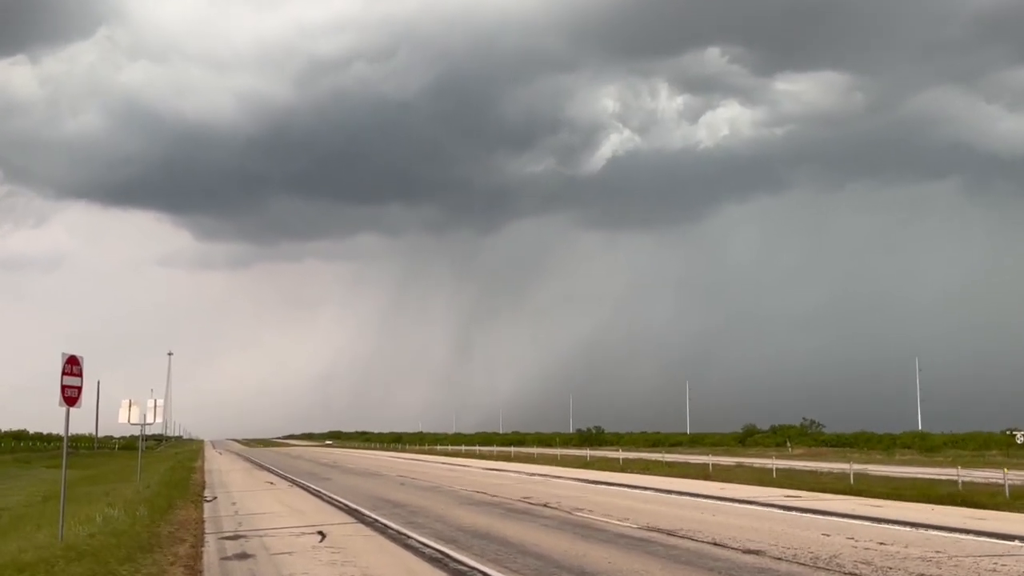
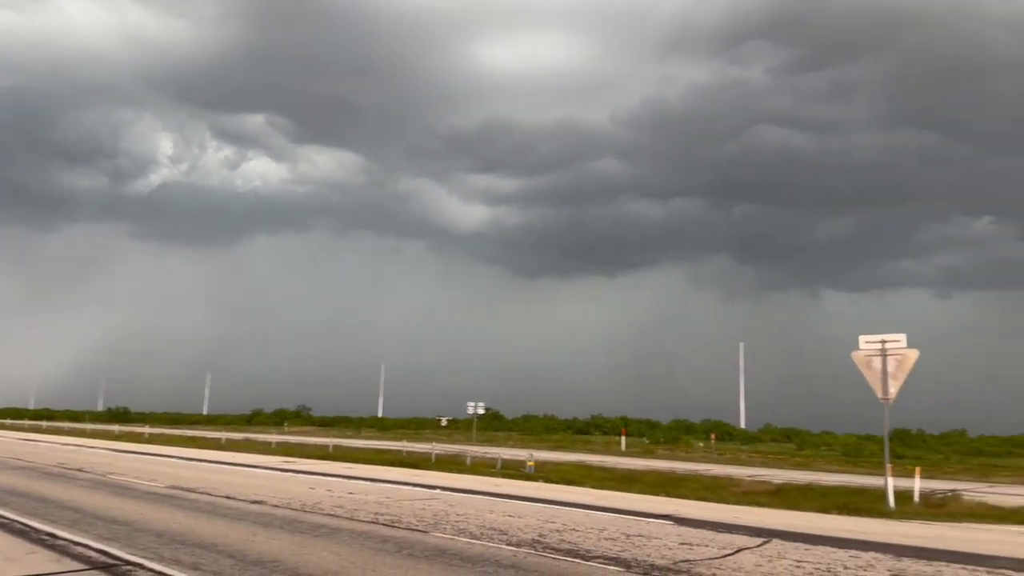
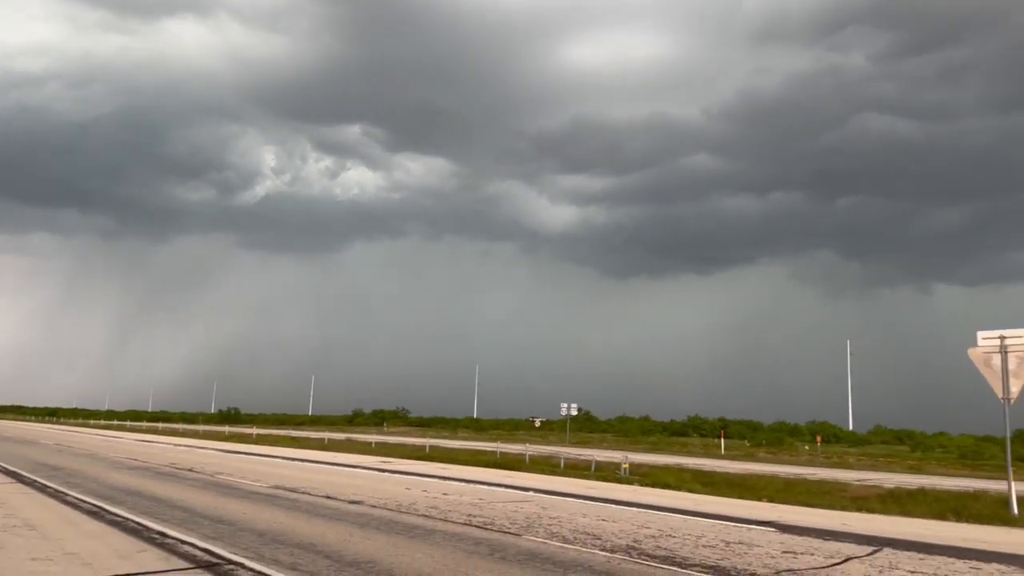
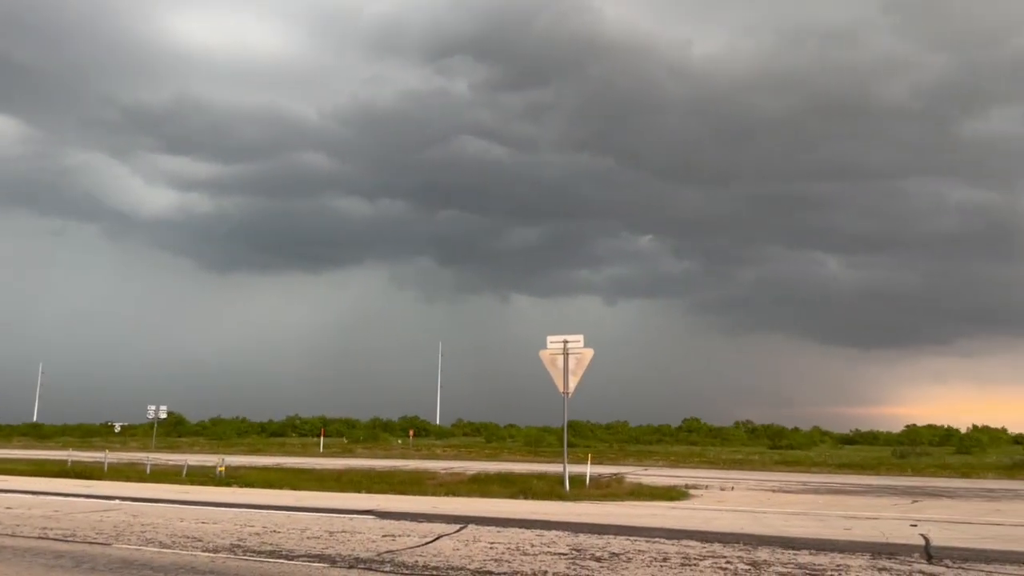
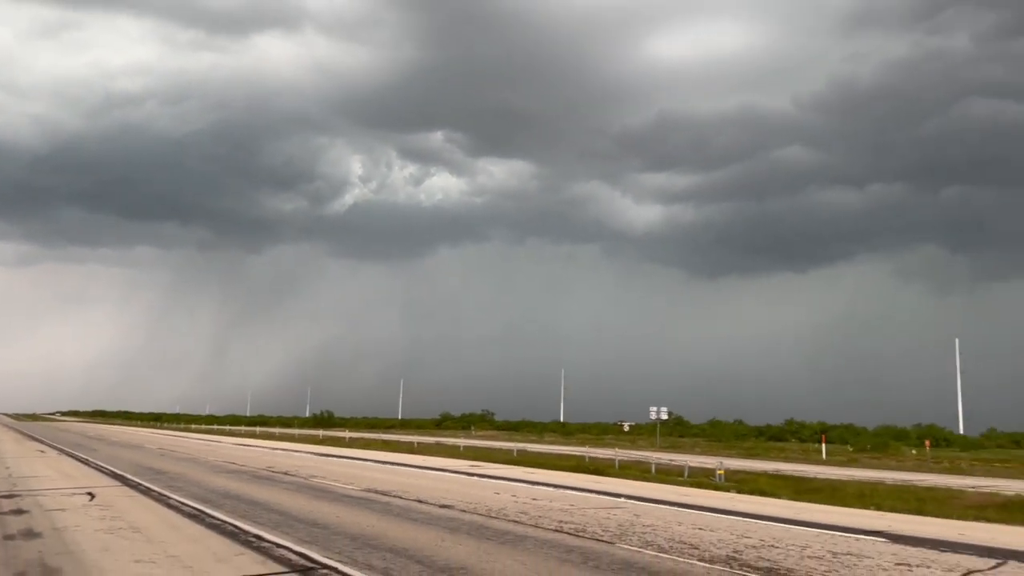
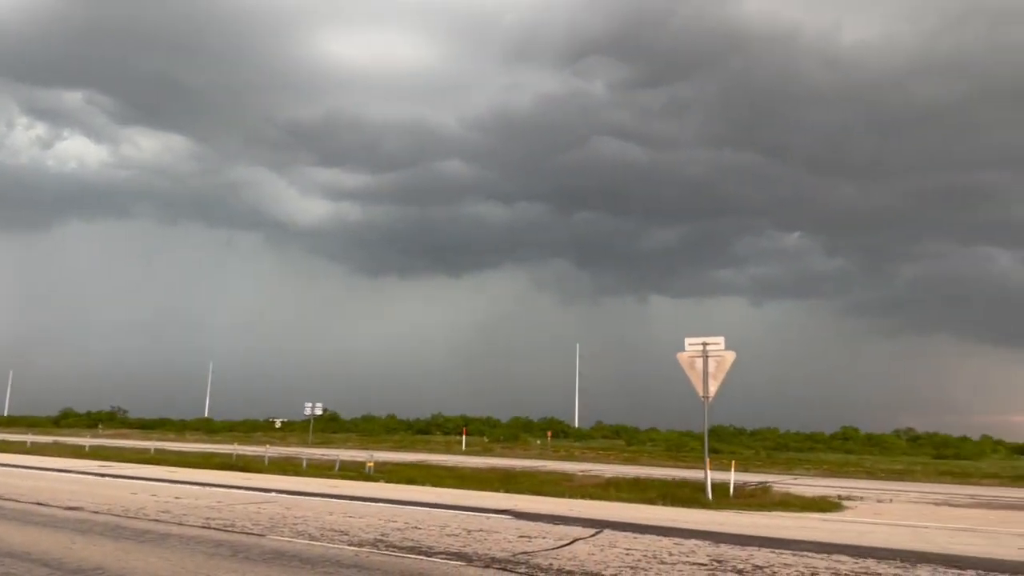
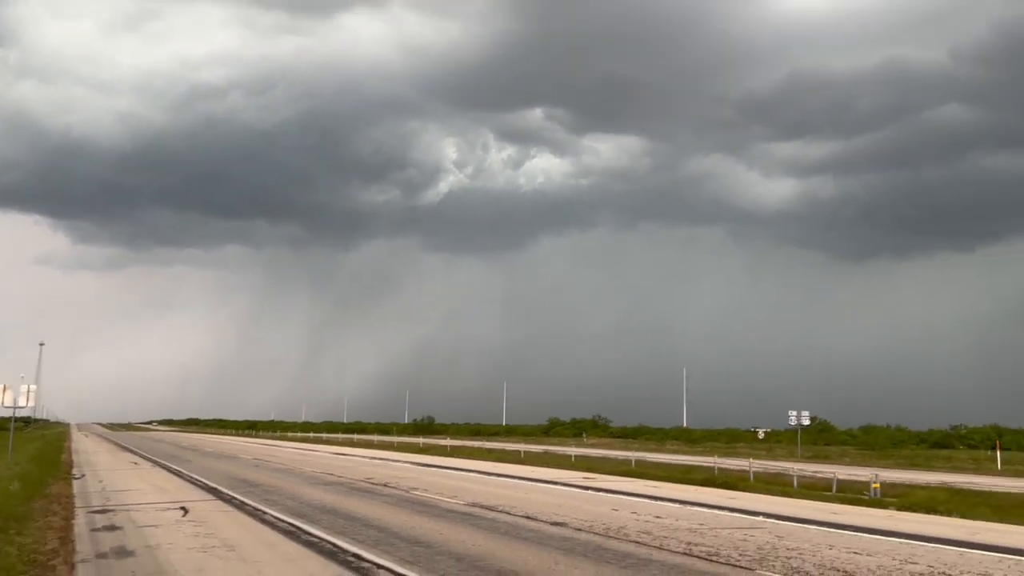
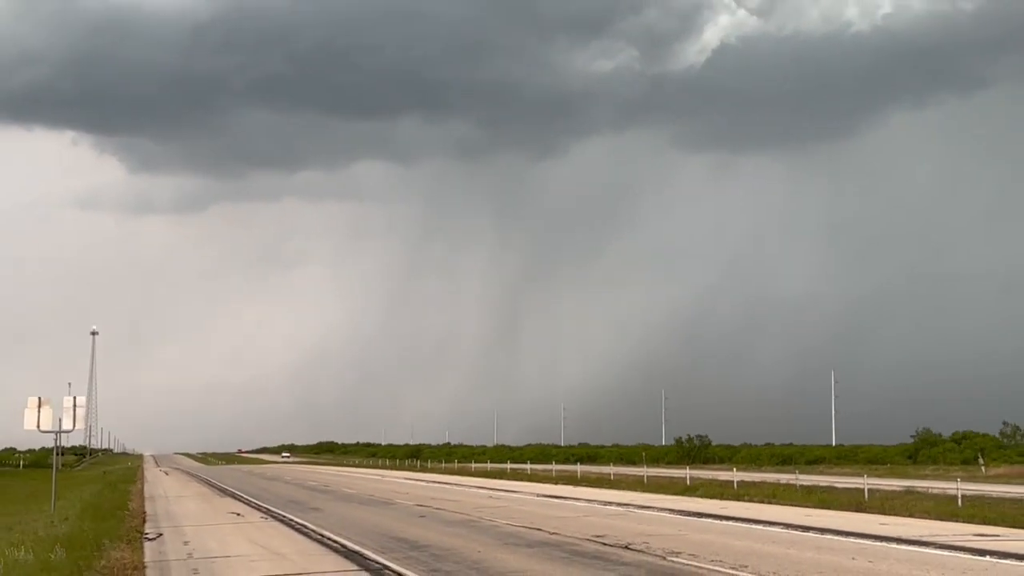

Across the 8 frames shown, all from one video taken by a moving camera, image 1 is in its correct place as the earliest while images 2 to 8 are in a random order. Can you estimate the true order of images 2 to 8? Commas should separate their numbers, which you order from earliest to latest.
8, 7, 5, 3, 2, 6, 4
